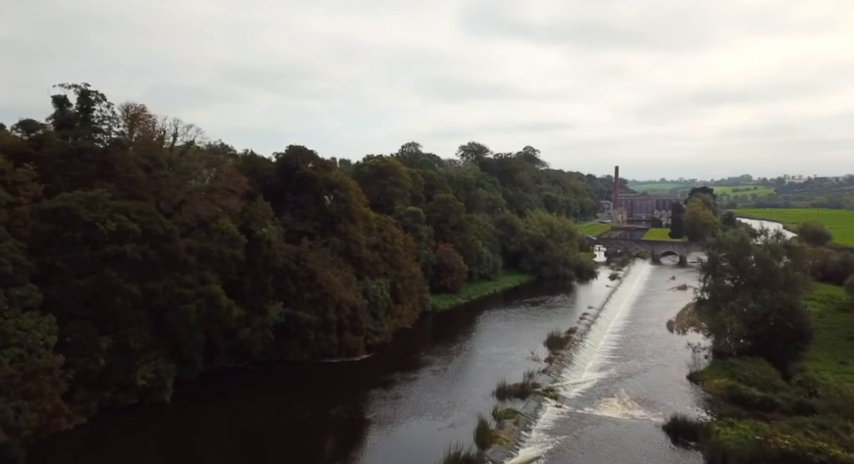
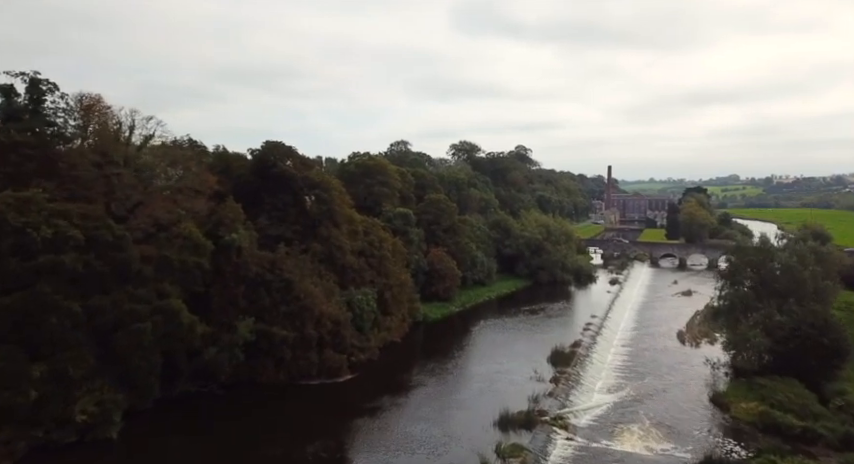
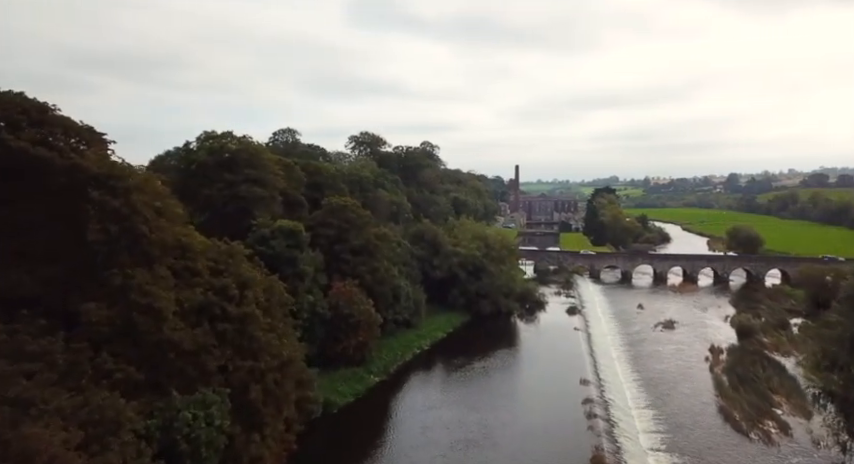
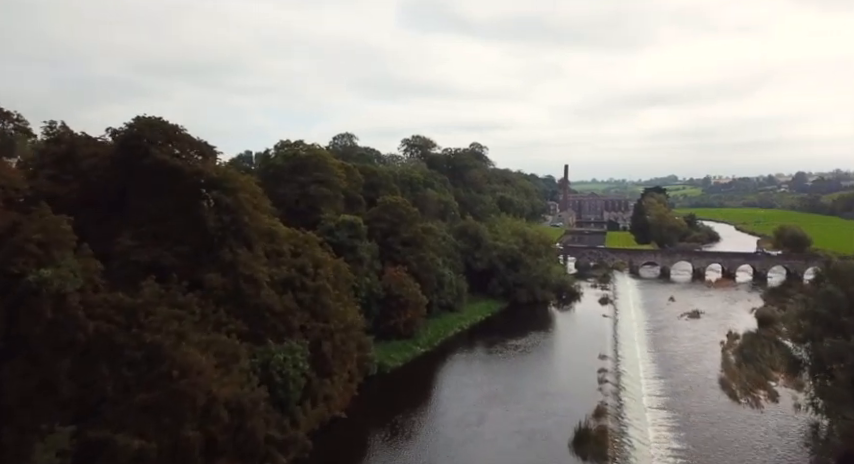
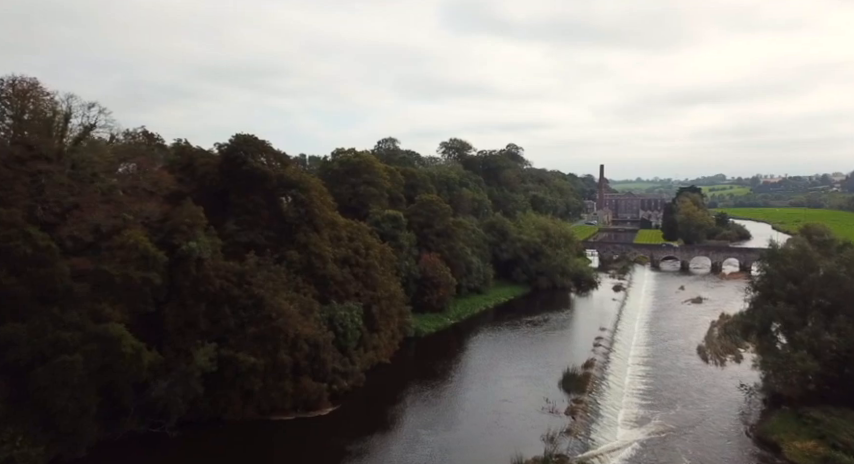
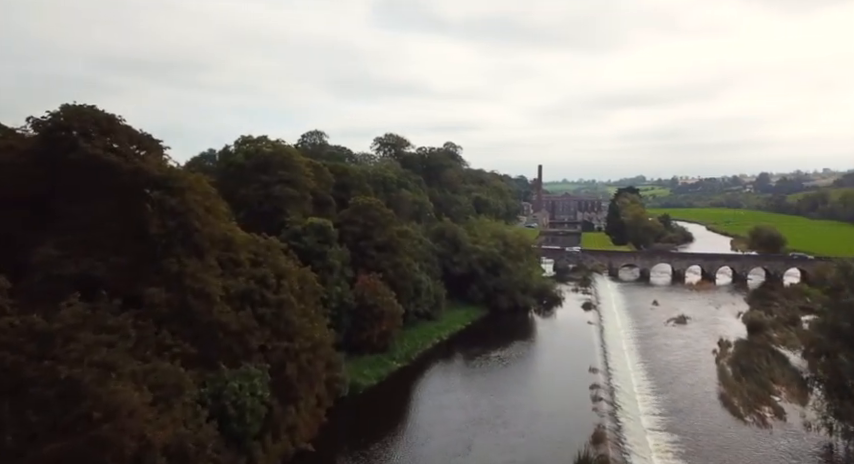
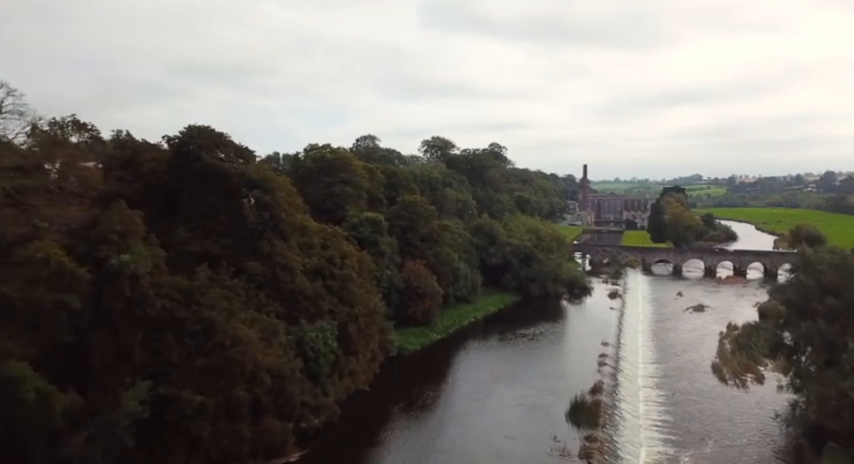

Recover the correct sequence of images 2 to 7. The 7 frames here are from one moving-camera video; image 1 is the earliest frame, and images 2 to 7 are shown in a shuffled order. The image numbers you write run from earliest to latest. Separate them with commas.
2, 5, 7, 4, 6, 3
